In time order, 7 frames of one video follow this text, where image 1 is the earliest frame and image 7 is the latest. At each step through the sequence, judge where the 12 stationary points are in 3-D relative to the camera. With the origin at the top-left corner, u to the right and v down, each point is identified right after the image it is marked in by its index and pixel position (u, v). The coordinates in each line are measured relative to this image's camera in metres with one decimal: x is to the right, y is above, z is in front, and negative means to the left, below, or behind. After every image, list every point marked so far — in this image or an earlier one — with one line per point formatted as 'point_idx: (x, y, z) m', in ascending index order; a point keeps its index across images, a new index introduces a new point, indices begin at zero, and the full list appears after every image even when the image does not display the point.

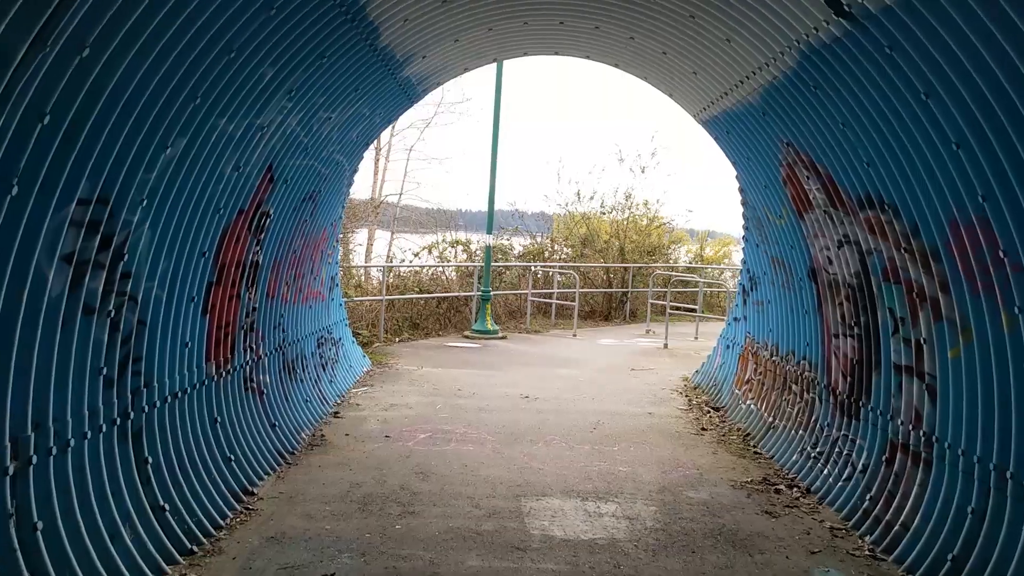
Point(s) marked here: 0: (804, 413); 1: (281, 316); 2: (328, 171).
0: (+2.0, -0.8, +6.8) m
1: (-1.6, -0.2, +6.9) m
2: (-1.3, +0.8, +6.9) m
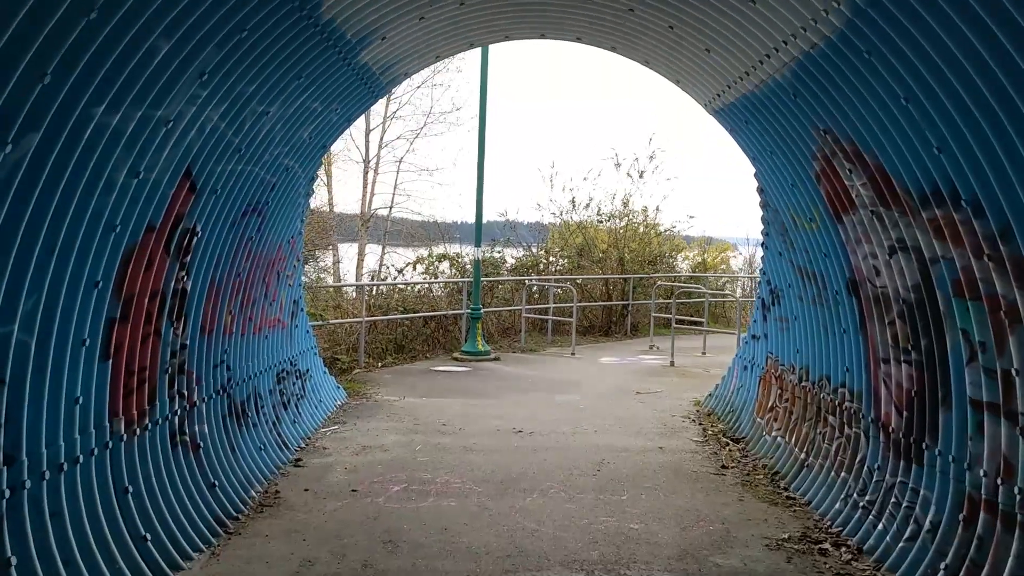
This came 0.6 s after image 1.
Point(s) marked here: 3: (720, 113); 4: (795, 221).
0: (+1.9, -0.9, +5.8) m
1: (-1.7, -0.4, +5.9) m
2: (-1.4, +0.6, +5.8) m
3: (+1.4, +1.2, +6.7) m
4: (+1.7, +0.4, +6.2) m
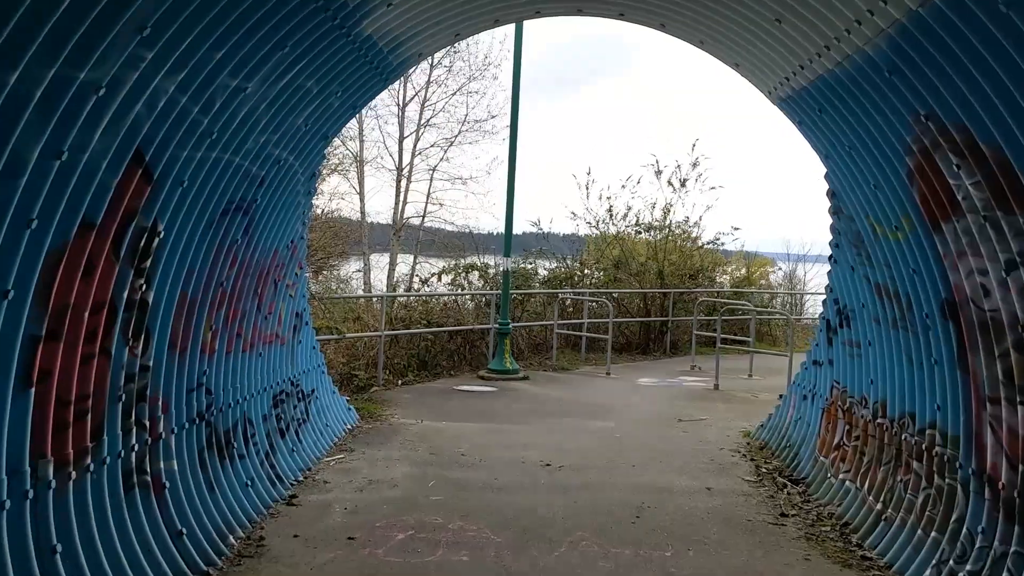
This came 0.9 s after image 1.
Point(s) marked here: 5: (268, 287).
0: (+2.0, -1.0, +4.8) m
1: (-1.5, -0.4, +5.0) m
2: (-1.2, +0.6, +5.0) m
3: (+1.6, +1.1, +5.8) m
4: (+1.9, +0.3, +5.3) m
5: (-1.4, 0.0, +6.0) m
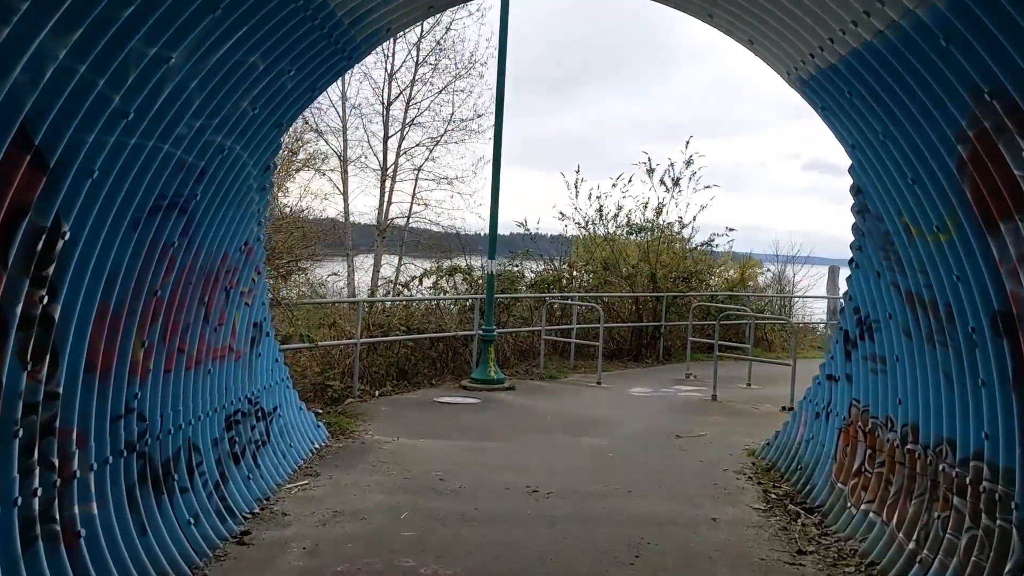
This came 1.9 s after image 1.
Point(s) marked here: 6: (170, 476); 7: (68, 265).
0: (+1.9, -1.1, +4.1) m
1: (-1.6, -0.5, +4.3) m
2: (-1.3, +0.5, +4.3) m
3: (+1.5, +1.0, +5.1) m
4: (+1.8, +0.3, +4.6) m
5: (-1.5, 0.0, +5.3) m
6: (-1.6, -0.9, +4.7) m
7: (-1.5, +0.1, +3.4) m
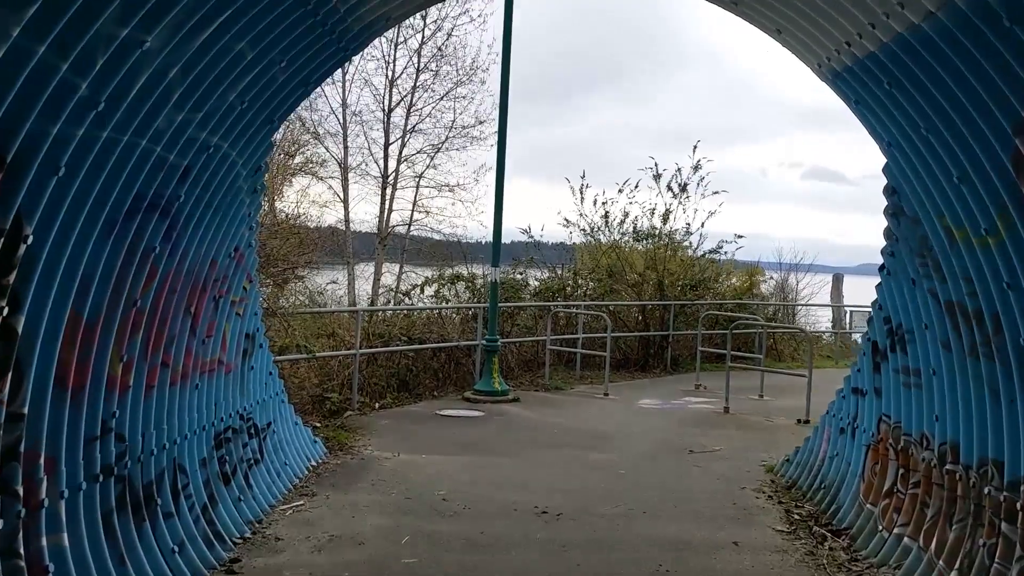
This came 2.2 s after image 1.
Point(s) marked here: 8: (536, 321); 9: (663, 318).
0: (+2.0, -1.1, +3.8) m
1: (-1.6, -0.5, +4.0) m
2: (-1.3, +0.5, +4.0) m
3: (+1.5, +1.0, +4.7) m
4: (+1.8, +0.2, +4.3) m
5: (-1.5, -0.1, +4.9) m
6: (-1.5, -0.9, +4.4) m
7: (-1.5, 0.0, +3.1) m
8: (+0.3, -0.4, +12.9) m
9: (+2.1, -0.4, +14.1) m
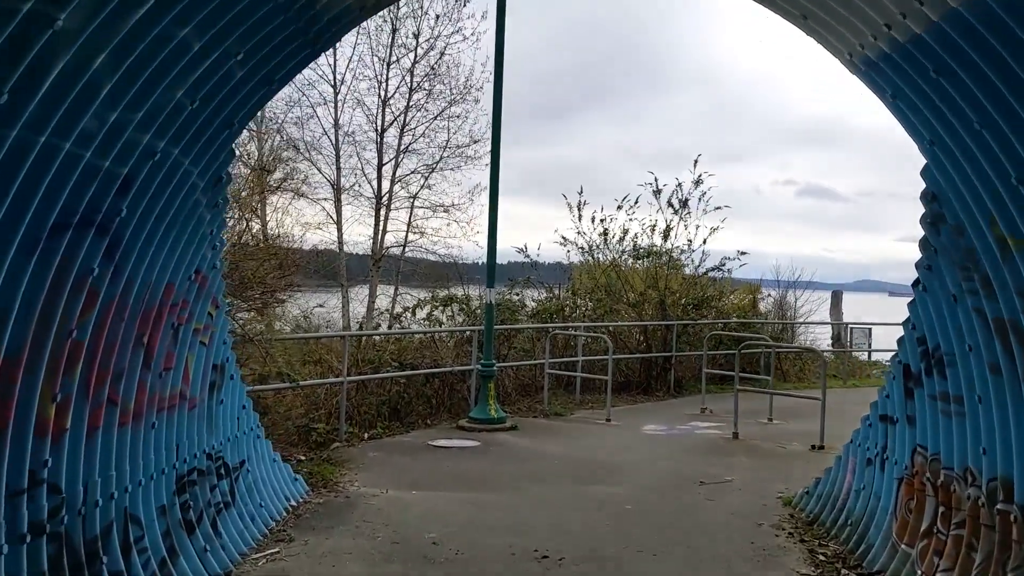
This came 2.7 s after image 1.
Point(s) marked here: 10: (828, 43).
0: (+2.0, -1.2, +3.2) m
1: (-1.6, -0.6, +3.4) m
2: (-1.3, +0.4, +3.5) m
3: (+1.5, +0.9, +4.3) m
4: (+1.8, +0.2, +3.7) m
5: (-1.5, -0.2, +4.4) m
6: (-1.6, -1.0, +3.8) m
7: (-1.5, 0.0, +2.6) m
8: (+0.3, -0.7, +12.4) m
9: (+2.0, -0.7, +13.5) m
10: (+1.4, +1.1, +4.5) m
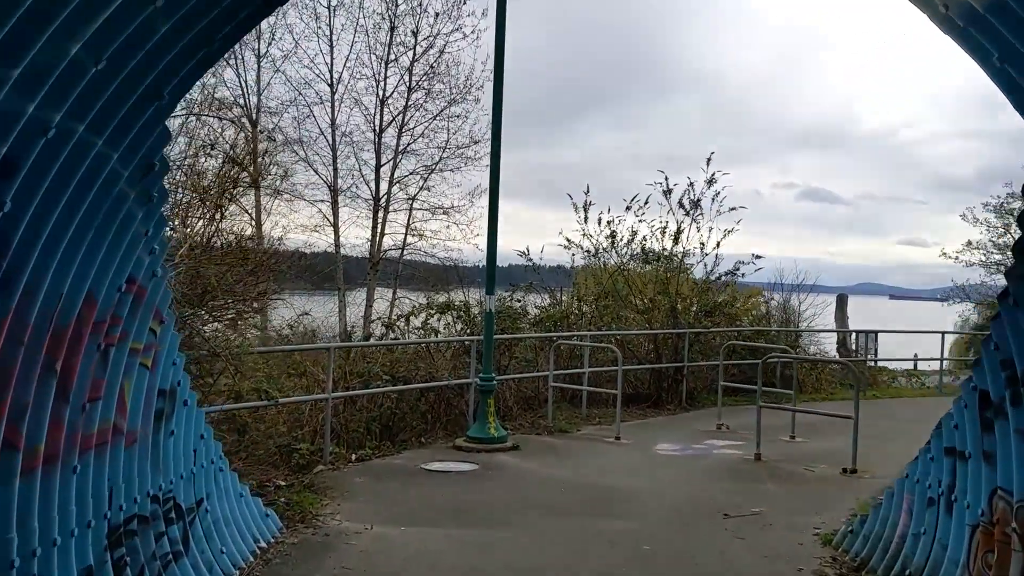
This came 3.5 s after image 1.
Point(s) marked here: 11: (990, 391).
0: (+2.0, -1.2, +2.4) m
1: (-1.6, -0.6, +2.6) m
2: (-1.3, +0.4, +2.6) m
3: (+1.5, +0.9, +3.4) m
4: (+1.8, +0.1, +2.9) m
5: (-1.5, -0.2, +3.6) m
6: (-1.6, -1.1, +3.0) m
7: (-1.5, -0.1, +1.7) m
8: (+0.3, -0.8, +11.6) m
9: (+2.1, -0.8, +12.7) m
10: (+1.4, +1.0, +3.7) m
11: (+2.0, -0.4, +4.3) m
